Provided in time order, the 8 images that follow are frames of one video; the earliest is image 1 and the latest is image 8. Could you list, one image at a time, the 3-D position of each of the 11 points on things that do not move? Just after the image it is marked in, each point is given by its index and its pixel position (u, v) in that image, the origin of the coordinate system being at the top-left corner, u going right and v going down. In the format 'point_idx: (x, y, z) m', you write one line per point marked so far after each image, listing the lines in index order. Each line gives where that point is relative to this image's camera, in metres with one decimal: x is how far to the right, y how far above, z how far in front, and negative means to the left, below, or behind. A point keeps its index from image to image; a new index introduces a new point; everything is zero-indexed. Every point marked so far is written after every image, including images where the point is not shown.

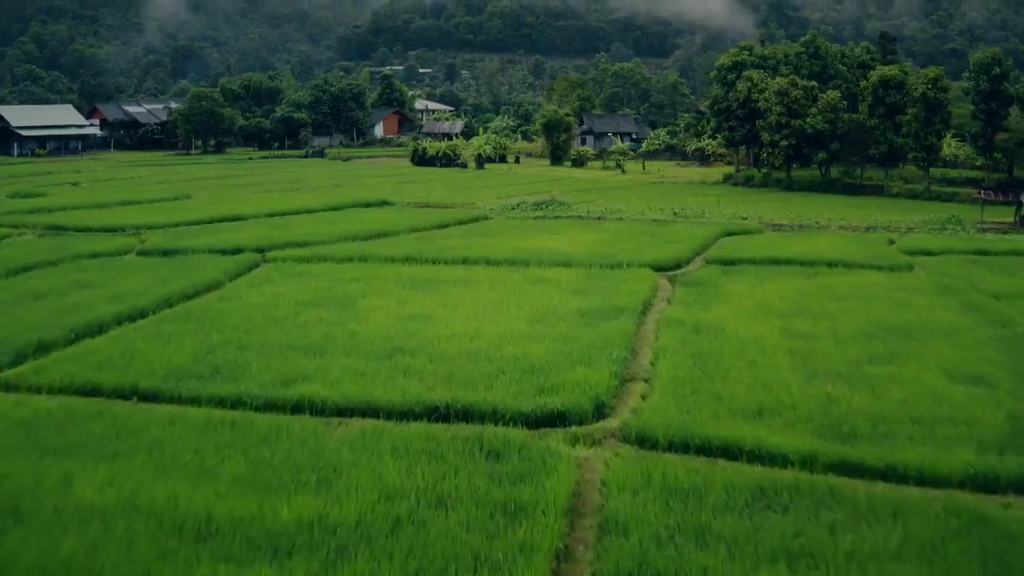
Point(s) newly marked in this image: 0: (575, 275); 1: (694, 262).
0: (+0.7, +0.1, +14.2) m
1: (+2.3, +0.3, +16.3) m
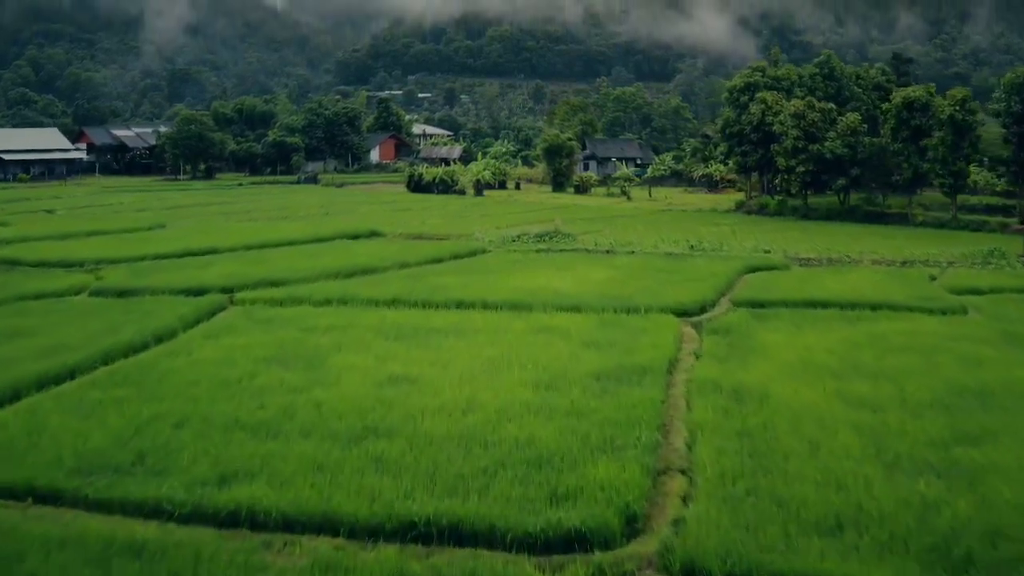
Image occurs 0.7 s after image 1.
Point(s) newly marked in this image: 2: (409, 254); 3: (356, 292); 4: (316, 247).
0: (+0.7, -0.3, +12.3) m
1: (+2.3, -0.2, +14.4) m
2: (-1.4, +0.5, +18.7) m
3: (-1.7, 0.0, +14.5) m
4: (-3.0, +0.6, +19.7) m
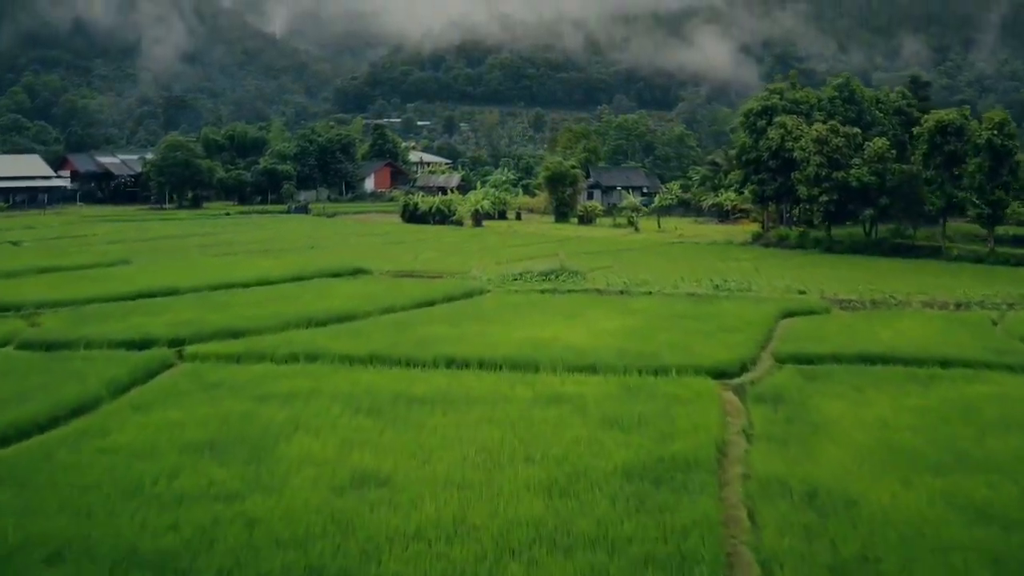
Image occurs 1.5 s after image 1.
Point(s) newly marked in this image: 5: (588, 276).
0: (+0.7, -0.8, +10.0) m
1: (+2.3, -0.7, +12.1) m
2: (-1.4, -0.1, +16.4) m
3: (-1.7, -0.5, +12.2) m
4: (-2.9, 0.0, +17.4) m
5: (+1.1, +0.2, +19.0) m
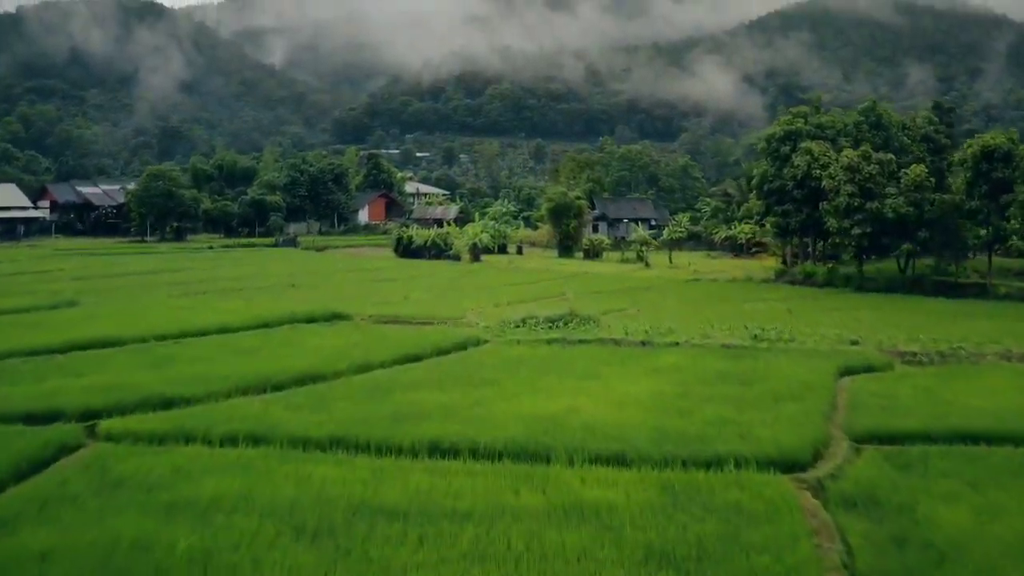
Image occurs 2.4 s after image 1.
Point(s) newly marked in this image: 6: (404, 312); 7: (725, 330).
0: (+0.7, -1.2, +7.3) m
1: (+2.3, -1.1, +9.4) m
2: (-1.4, -0.6, +13.7) m
3: (-1.7, -1.0, +9.5) m
4: (-2.9, -0.6, +14.8) m
5: (+1.1, -0.4, +16.3) m
6: (-1.5, -0.3, +18.0) m
7: (+2.6, -0.5, +16.0) m
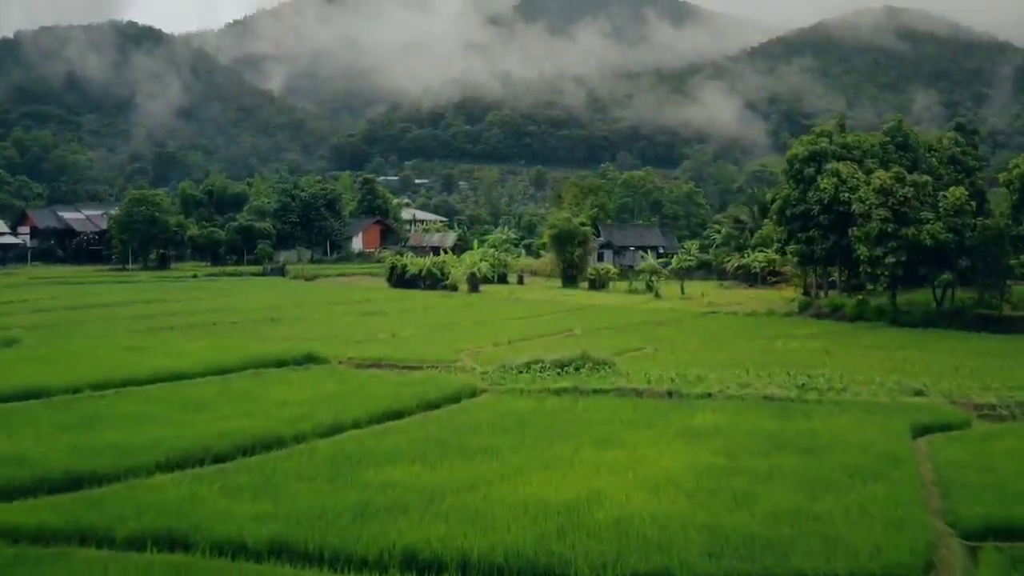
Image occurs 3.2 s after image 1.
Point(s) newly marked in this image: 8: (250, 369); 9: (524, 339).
0: (+0.8, -1.4, +5.0) m
1: (+2.3, -1.4, +7.1) m
2: (-1.4, -1.0, +11.4) m
3: (-1.7, -1.2, +7.2) m
4: (-2.9, -0.9, +12.5) m
5: (+1.2, -0.9, +14.0) m
6: (-1.4, -0.8, +15.7) m
7: (+2.6, -0.9, +13.7) m
8: (-2.8, -0.9, +14.1) m
9: (+0.2, -0.7, +18.6) m
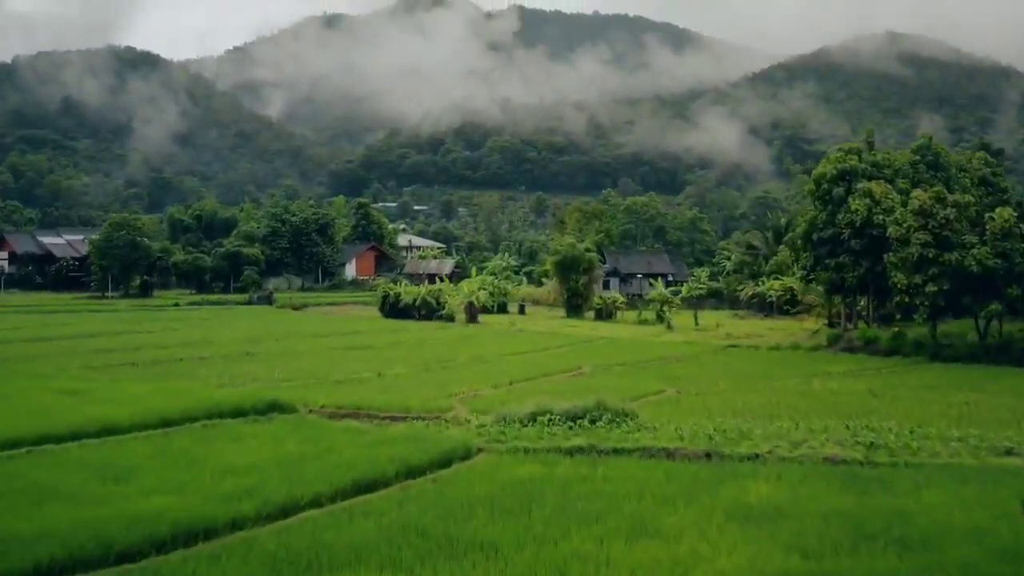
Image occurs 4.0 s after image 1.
0: (+0.8, -1.5, +2.7) m
1: (+2.3, -1.6, +4.8) m
2: (-1.4, -1.3, +9.1) m
3: (-1.7, -1.4, +4.9) m
4: (-2.9, -1.2, +10.2) m
5: (+1.2, -1.2, +11.8) m
6: (-1.4, -1.1, +13.4) m
7: (+2.6, -1.2, +11.4) m
8: (-2.8, -1.2, +11.8) m
9: (+0.2, -1.1, +16.4) m
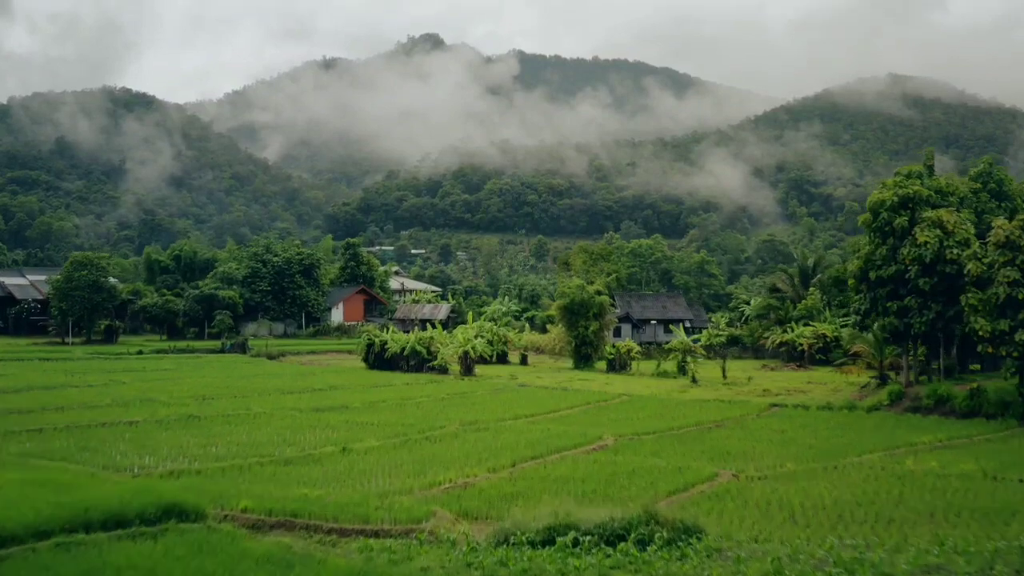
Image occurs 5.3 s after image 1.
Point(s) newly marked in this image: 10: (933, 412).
0: (+0.8, -1.5, -1.1) m
1: (+2.4, -1.6, +1.0) m
2: (-1.3, -1.5, +5.3) m
3: (-1.6, -1.5, +1.1) m
4: (-2.8, -1.5, +6.4) m
5: (+1.2, -1.5, +8.0) m
6: (-1.4, -1.5, +9.6) m
7: (+2.7, -1.5, +7.6) m
8: (-2.8, -1.5, +8.0) m
9: (+0.2, -1.6, +12.6) m
10: (+6.2, -1.8, +19.4) m
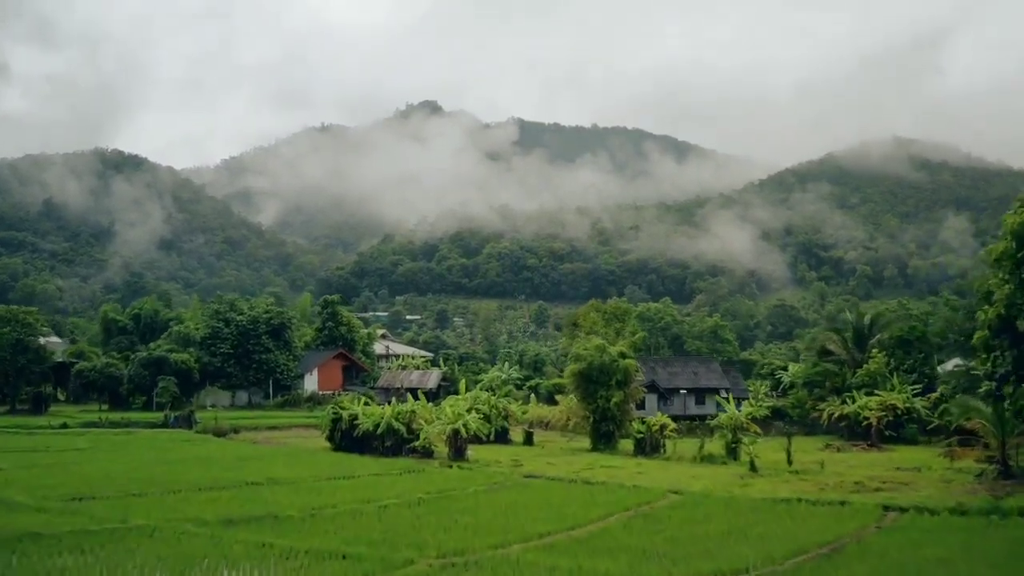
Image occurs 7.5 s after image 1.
0: (+0.9, -1.0, -7.0) m
1: (+2.5, -1.3, -4.9) m
2: (-1.3, -1.3, -0.5) m
3: (-1.5, -1.1, -4.7) m
4: (-2.8, -1.4, +0.5) m
5: (+1.3, -1.5, +2.1) m
6: (-1.3, -1.6, +3.7) m
7: (+2.7, -1.5, +1.8) m
8: (-2.7, -1.5, +2.2) m
9: (+0.3, -1.8, +6.7) m
10: (+6.3, -2.4, +13.5) m
